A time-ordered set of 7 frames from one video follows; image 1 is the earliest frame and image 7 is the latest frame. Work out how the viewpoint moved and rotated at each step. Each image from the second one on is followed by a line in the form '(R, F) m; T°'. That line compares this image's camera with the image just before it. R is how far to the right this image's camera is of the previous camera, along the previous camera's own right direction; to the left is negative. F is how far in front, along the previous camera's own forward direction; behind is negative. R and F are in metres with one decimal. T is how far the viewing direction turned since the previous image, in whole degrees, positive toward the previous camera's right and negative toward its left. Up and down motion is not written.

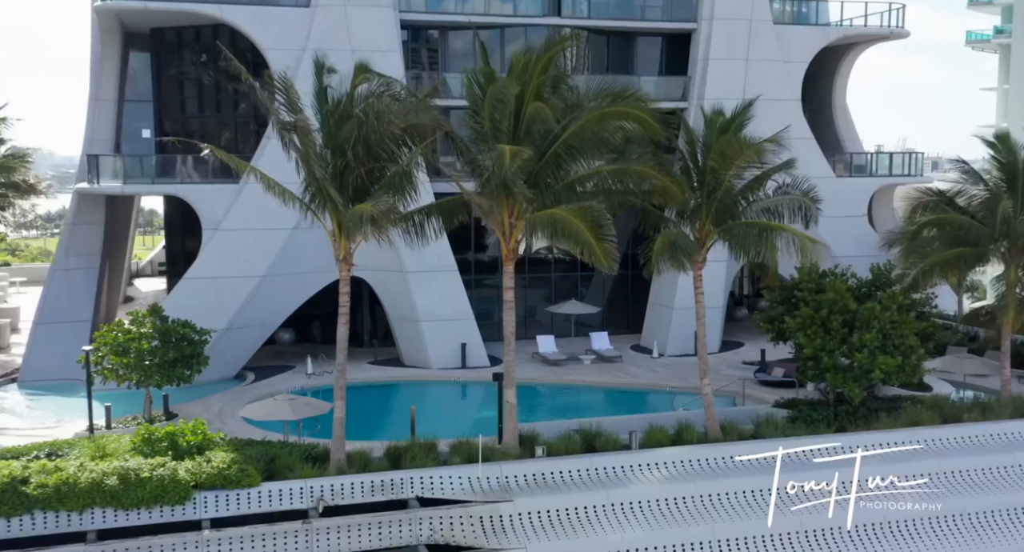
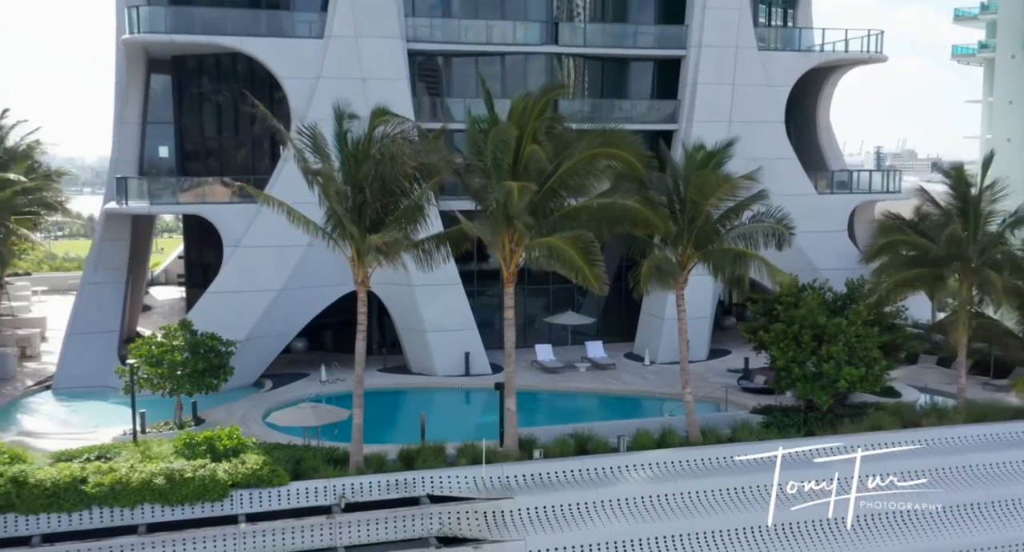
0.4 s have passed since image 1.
(0.0, -1.6) m; 0°
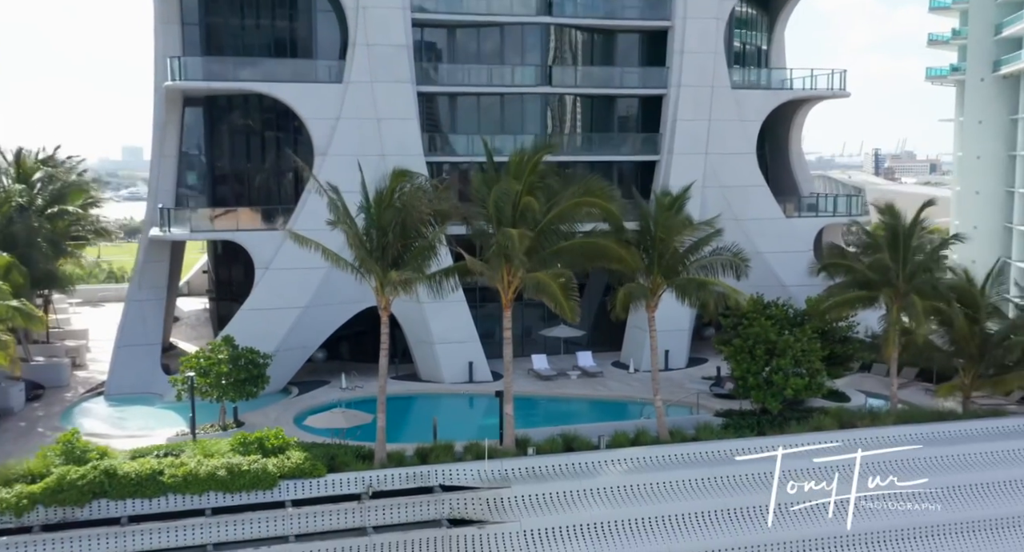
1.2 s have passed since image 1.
(+0.1, -3.0) m; 0°
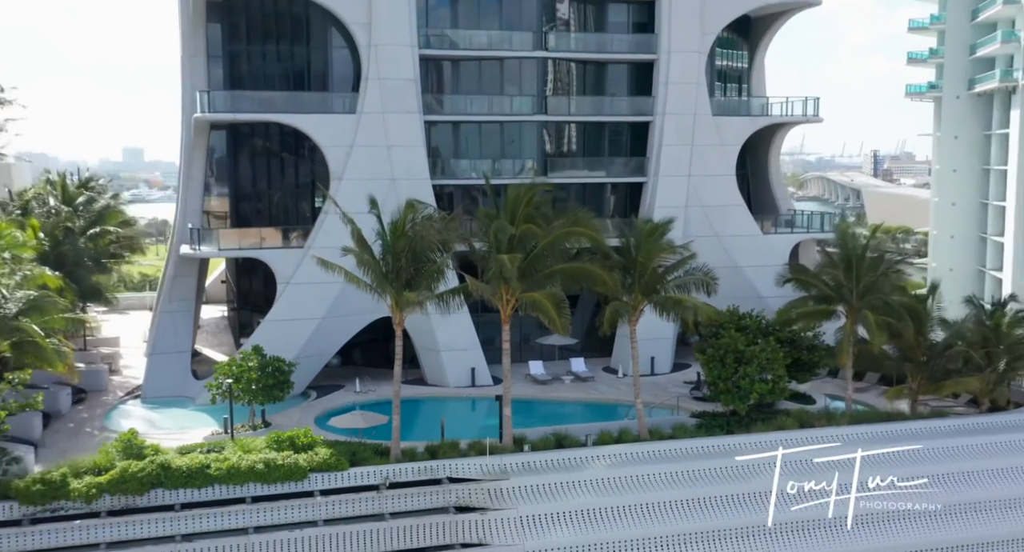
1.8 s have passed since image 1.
(+0.1, -2.6) m; 0°
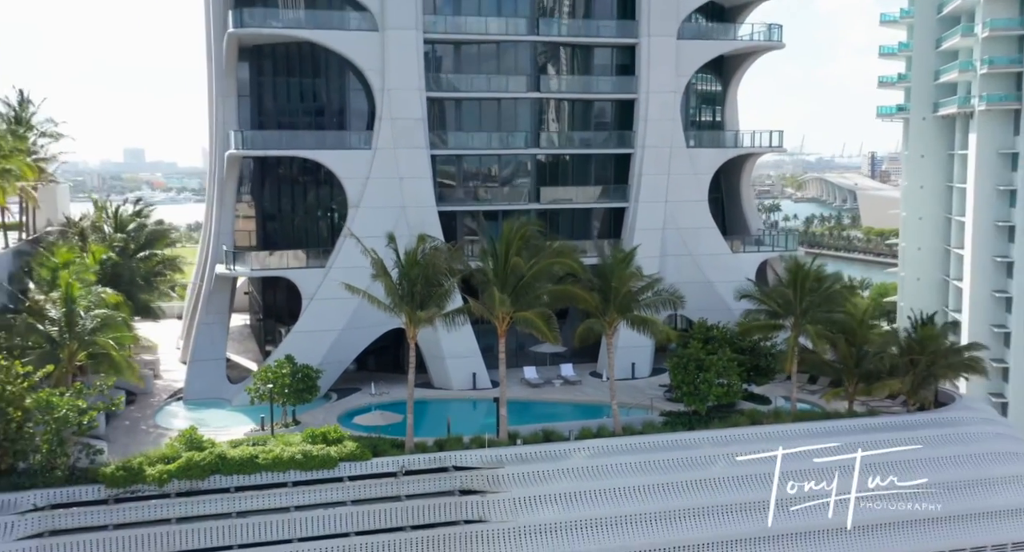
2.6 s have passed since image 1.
(+0.2, -4.0) m; 0°
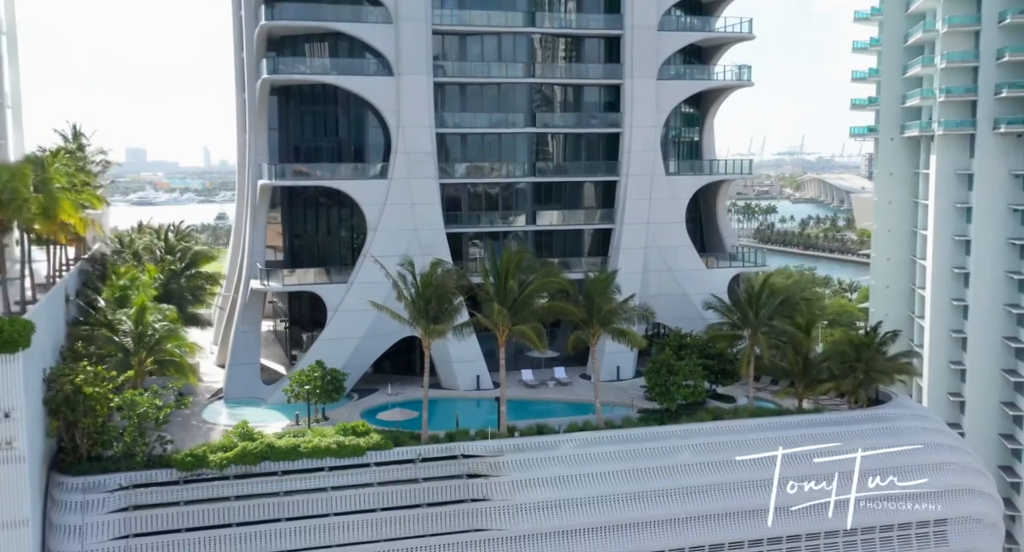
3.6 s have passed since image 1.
(+0.1, -4.7) m; 0°
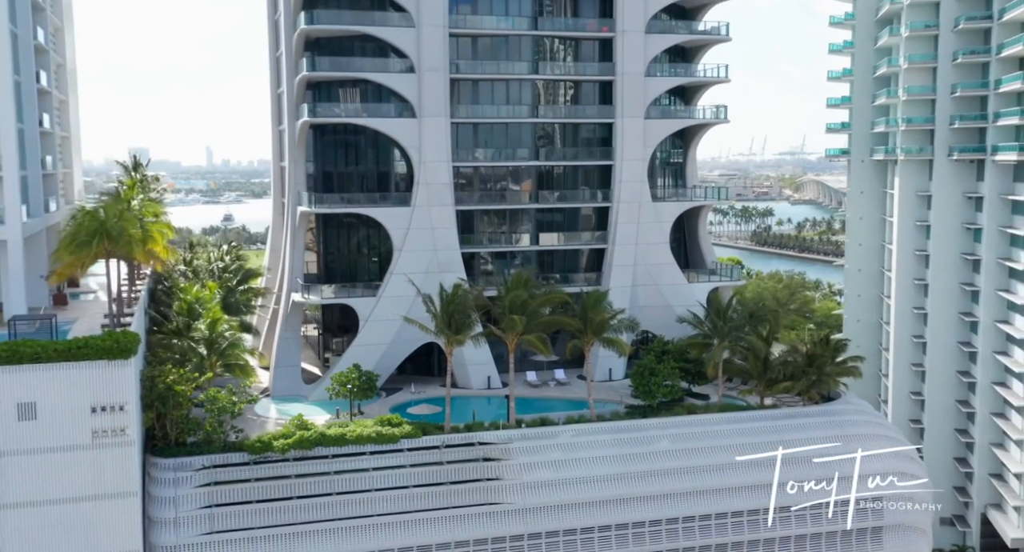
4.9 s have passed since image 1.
(-0.2, -6.1) m; 0°
